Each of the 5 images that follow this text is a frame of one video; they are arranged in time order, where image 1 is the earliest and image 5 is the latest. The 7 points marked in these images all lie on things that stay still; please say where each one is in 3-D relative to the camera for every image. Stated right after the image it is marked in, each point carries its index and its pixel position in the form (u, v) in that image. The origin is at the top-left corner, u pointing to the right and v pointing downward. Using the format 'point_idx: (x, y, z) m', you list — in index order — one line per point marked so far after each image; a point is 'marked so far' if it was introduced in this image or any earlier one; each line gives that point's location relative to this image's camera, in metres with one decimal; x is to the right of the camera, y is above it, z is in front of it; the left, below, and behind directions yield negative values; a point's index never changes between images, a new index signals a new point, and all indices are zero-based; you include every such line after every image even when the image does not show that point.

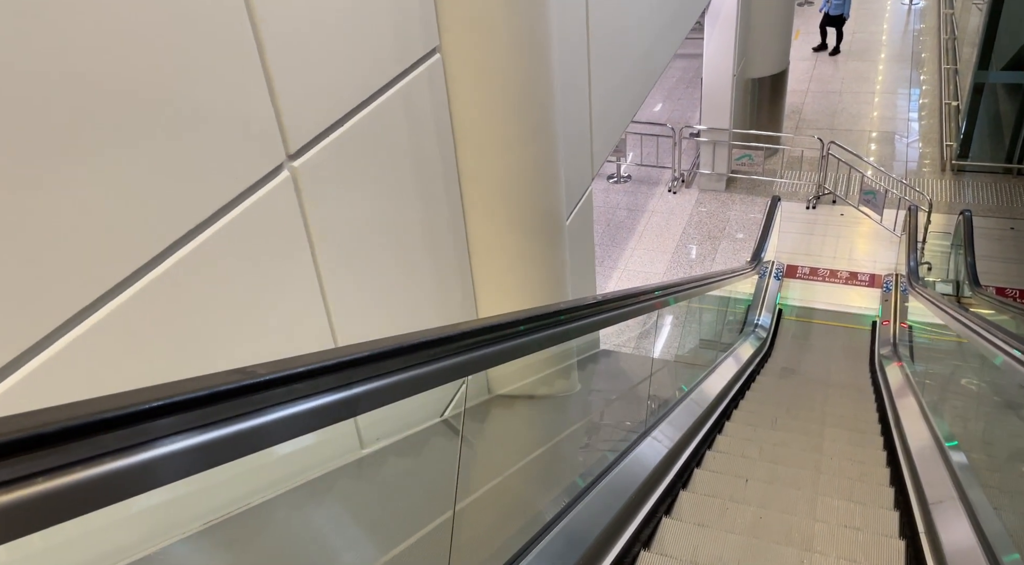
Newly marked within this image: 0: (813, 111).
0: (+3.8, +2.2, +9.1) m
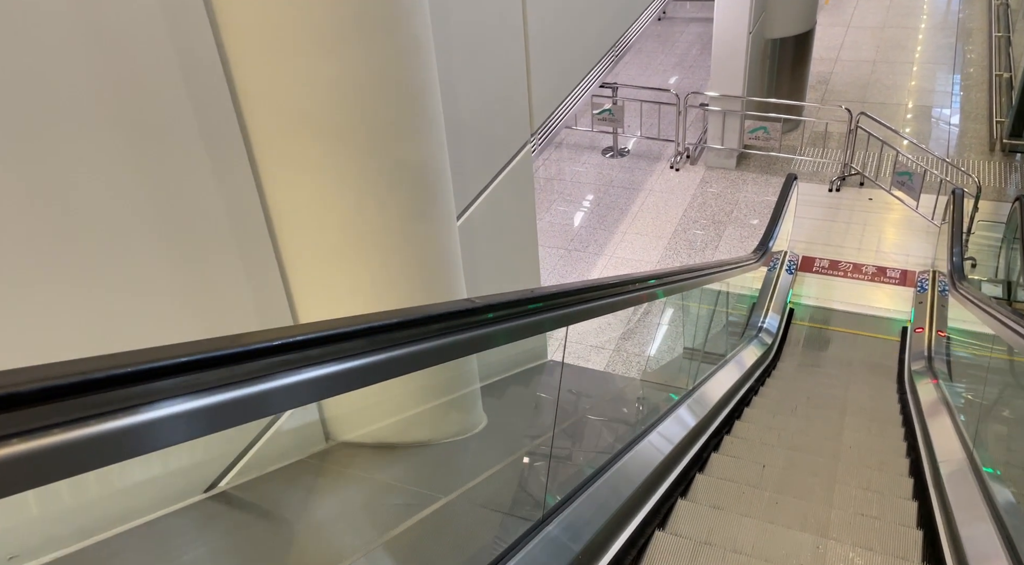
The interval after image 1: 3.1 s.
0: (+3.8, +2.3, +8.2) m
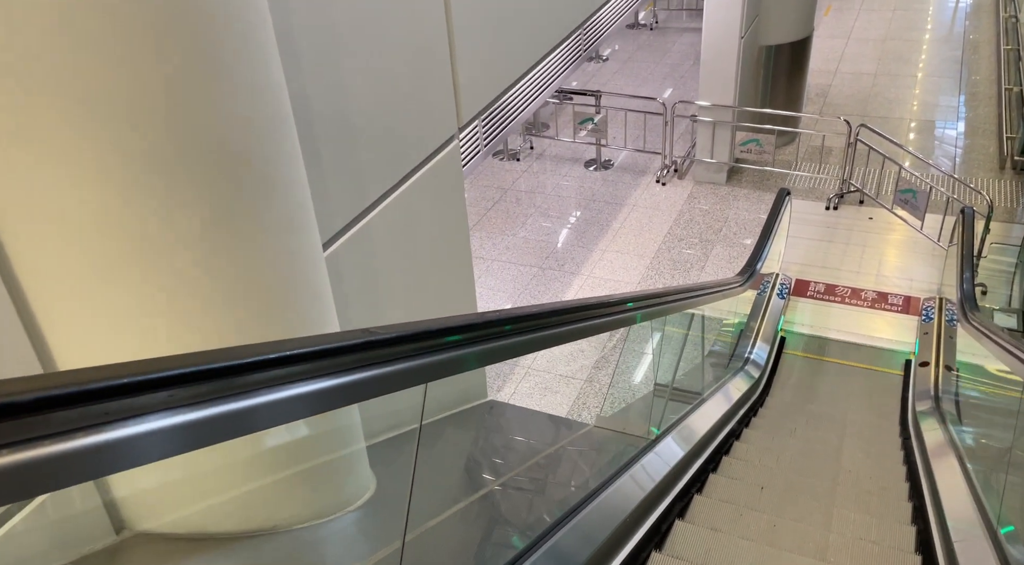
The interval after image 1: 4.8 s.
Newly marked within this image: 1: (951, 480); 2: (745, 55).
0: (+3.6, +2.1, +7.9) m
1: (+1.9, -0.9, +3.1) m
2: (+1.9, +1.9, +5.8) m
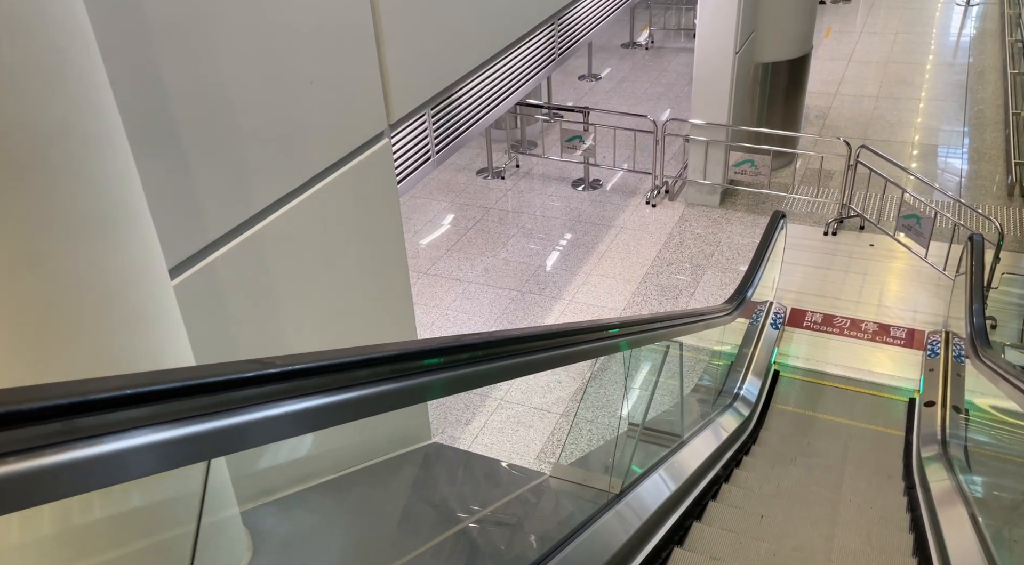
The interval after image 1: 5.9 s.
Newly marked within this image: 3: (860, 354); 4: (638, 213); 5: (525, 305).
0: (+3.5, +1.8, +7.6) m
1: (+1.8, -1.0, +2.8) m
2: (+1.8, +1.6, +5.6) m
3: (+2.4, -0.5, +5.0) m
4: (+1.0, +0.6, +5.8) m
5: (+0.1, -0.1, +4.7) m
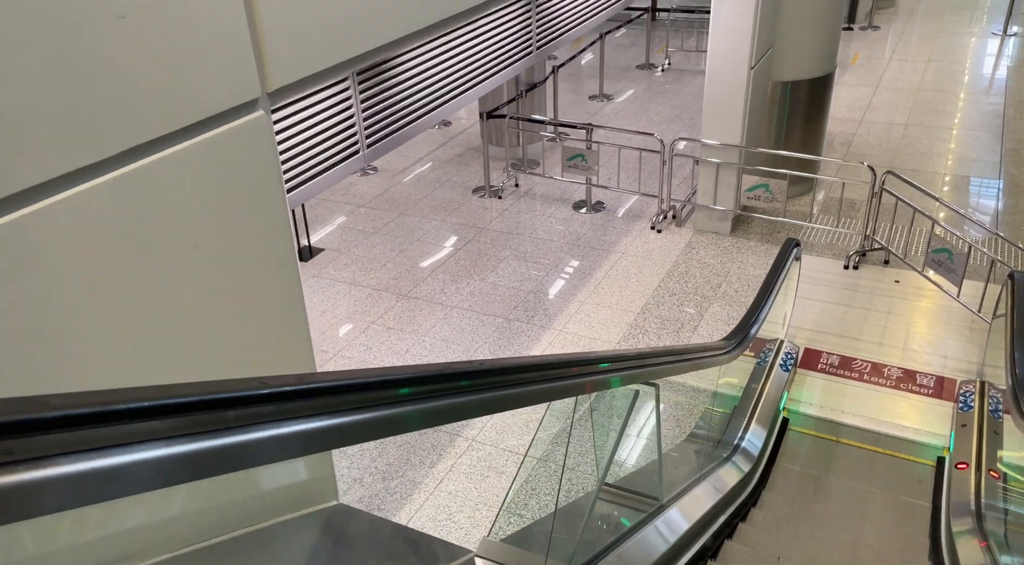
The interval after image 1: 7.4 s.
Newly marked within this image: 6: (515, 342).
0: (+3.6, +1.4, +7.2) m
1: (+1.6, -1.1, +2.3) m
2: (+1.8, +1.4, +5.2) m
3: (+2.3, -0.7, +4.5) m
4: (+1.0, +0.3, +5.4) m
5: (0.0, -0.3, +4.3) m
6: (+0.1, -0.3, +4.2) m
